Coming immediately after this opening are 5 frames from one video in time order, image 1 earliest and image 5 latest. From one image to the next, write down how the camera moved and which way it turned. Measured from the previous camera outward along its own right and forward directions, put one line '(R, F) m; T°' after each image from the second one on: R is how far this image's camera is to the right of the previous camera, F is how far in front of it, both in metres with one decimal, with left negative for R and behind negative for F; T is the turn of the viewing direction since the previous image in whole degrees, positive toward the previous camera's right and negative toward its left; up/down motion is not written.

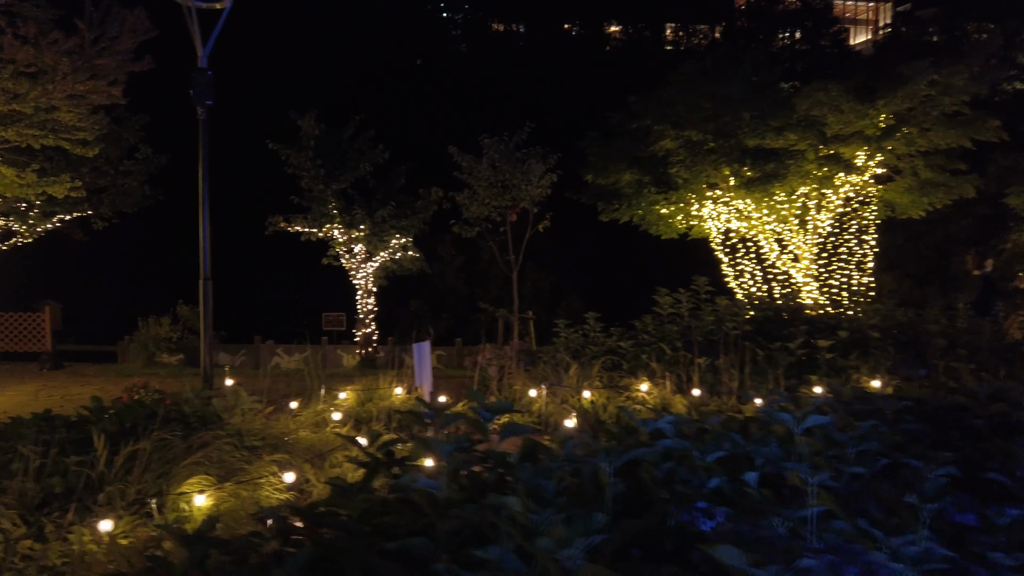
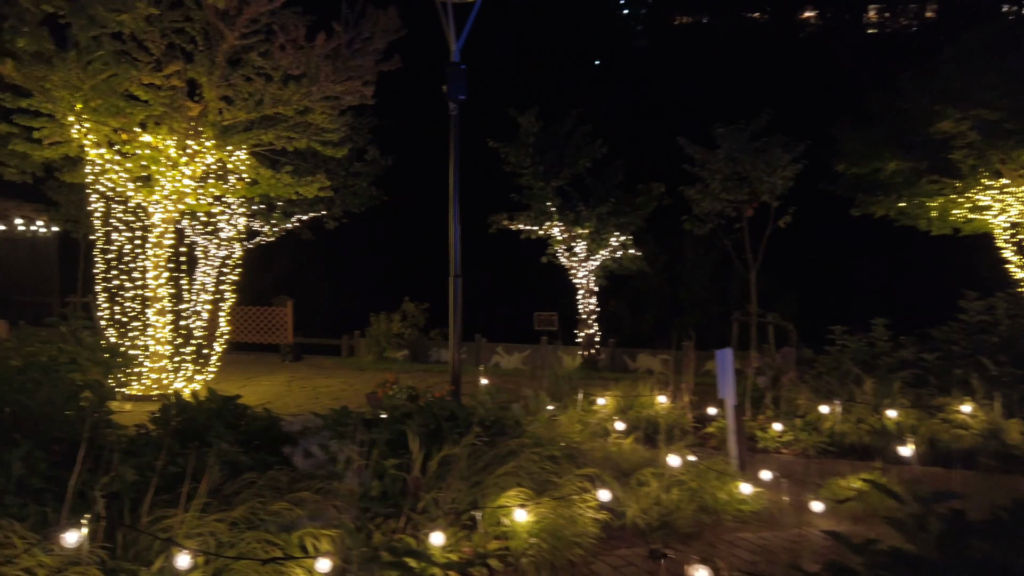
(-1.1, +0.5) m; -13°
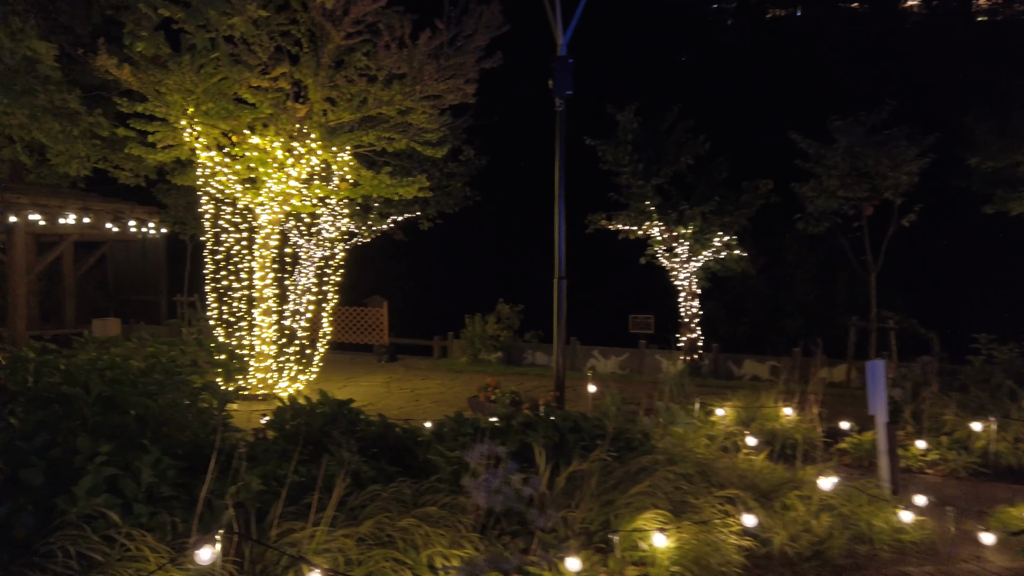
(-0.3, +0.3) m; -6°
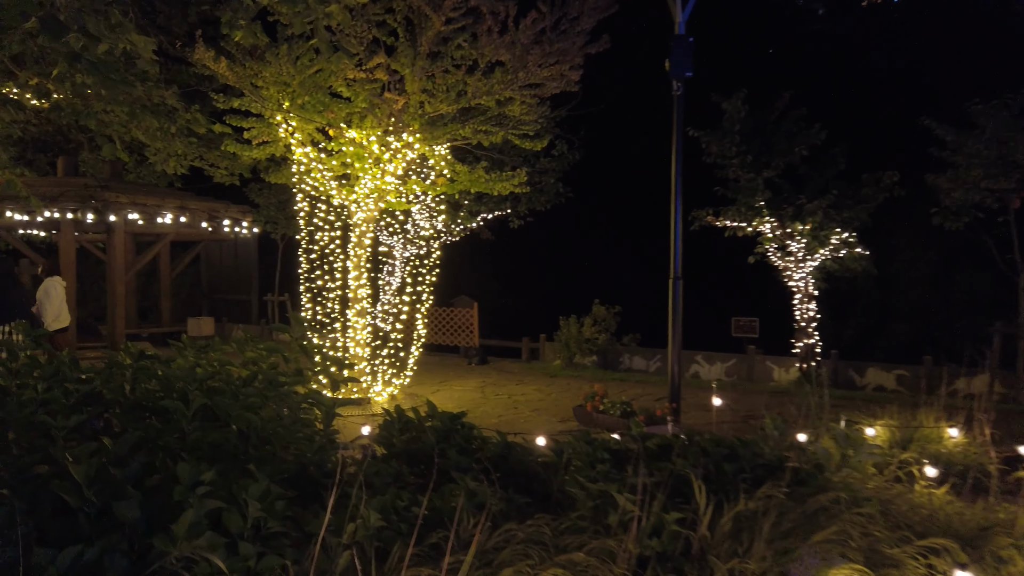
(-0.4, +0.7) m; -6°
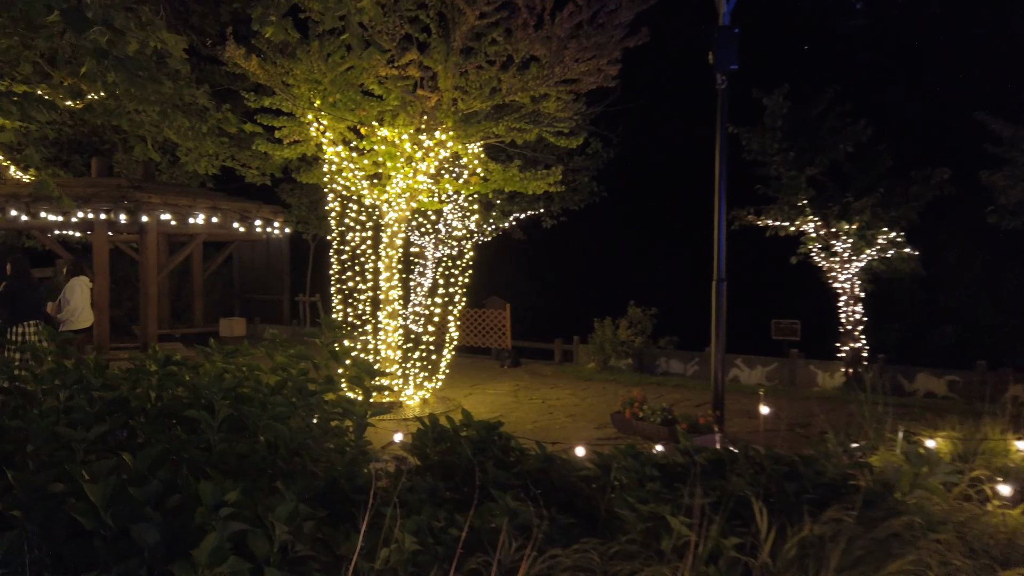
(-0.1, +0.3) m; -2°
